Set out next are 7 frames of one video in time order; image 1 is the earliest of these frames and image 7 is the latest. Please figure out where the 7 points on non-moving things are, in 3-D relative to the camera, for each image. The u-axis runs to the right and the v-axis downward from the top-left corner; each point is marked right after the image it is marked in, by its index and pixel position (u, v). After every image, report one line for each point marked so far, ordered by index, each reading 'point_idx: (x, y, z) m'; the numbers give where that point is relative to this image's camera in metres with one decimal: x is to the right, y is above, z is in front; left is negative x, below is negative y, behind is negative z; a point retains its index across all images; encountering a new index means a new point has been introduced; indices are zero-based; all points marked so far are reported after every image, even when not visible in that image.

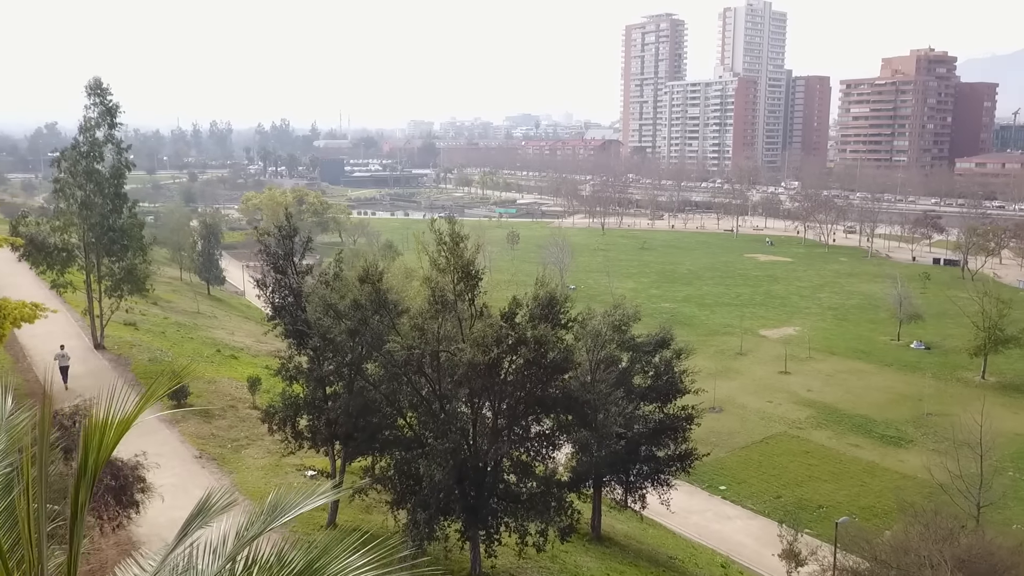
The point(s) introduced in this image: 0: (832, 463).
0: (+7.0, -3.8, +15.9) m
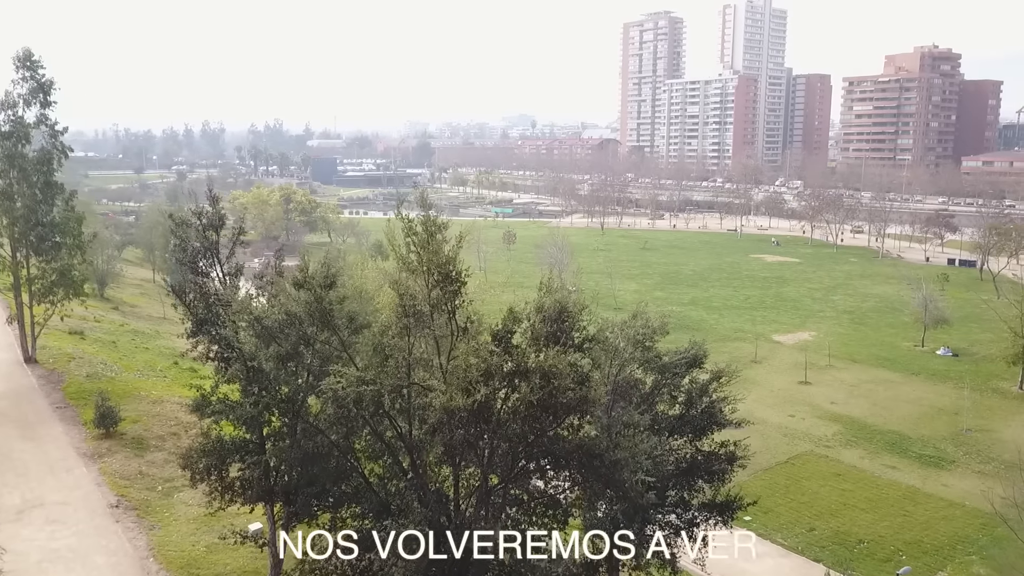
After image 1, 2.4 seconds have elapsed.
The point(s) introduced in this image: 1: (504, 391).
0: (+6.9, -3.8, +14.1) m
1: (-0.1, -0.9, +6.5) m
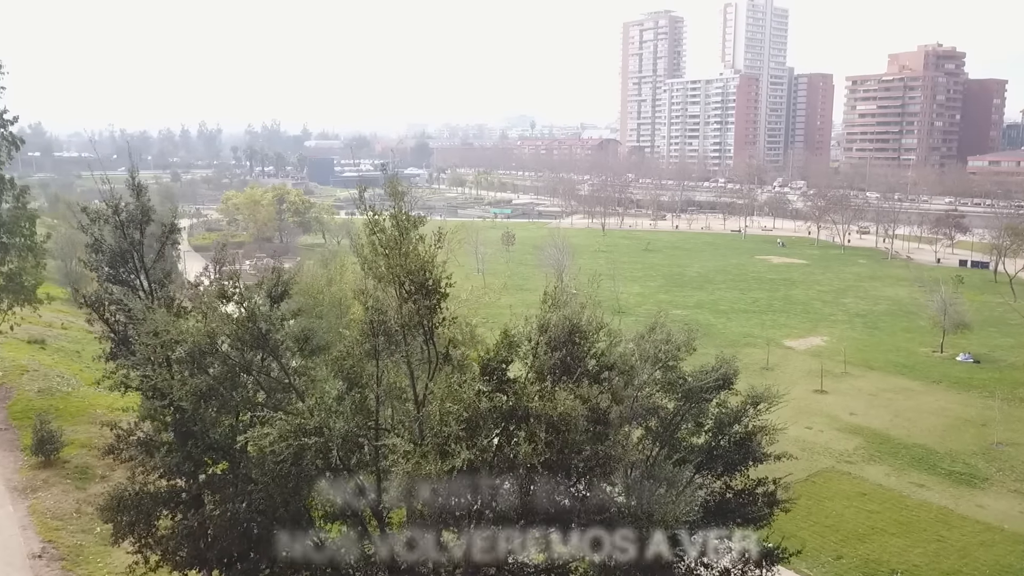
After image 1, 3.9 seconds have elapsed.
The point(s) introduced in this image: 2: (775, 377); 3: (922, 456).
0: (+6.9, -3.9, +13.0) m
1: (-0.1, -1.0, +5.3) m
2: (+7.1, -2.4, +19.8) m
3: (+8.4, -3.4, +15.1) m
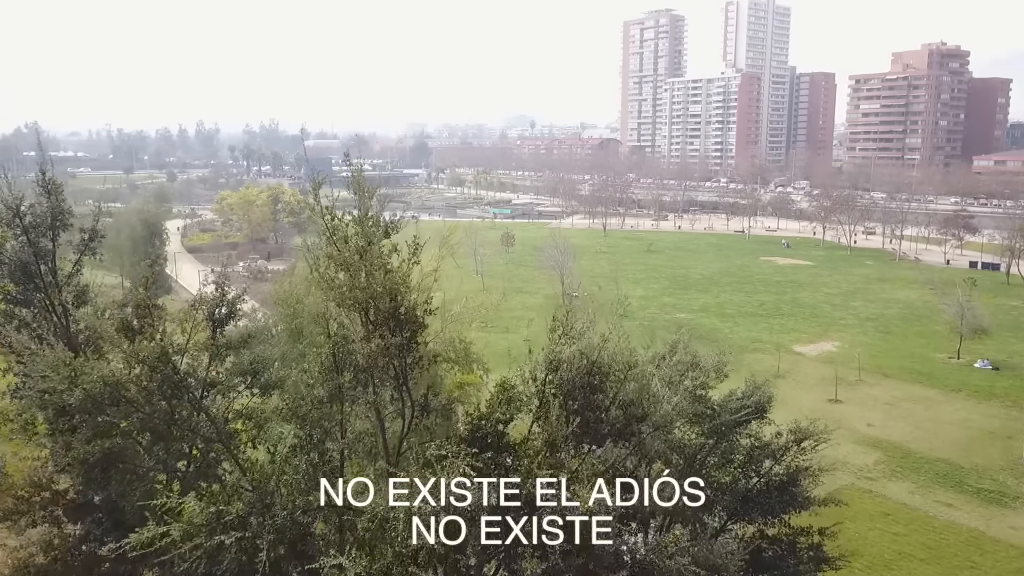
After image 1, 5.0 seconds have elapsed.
0: (+6.9, -4.0, +12.1) m
1: (-0.1, -1.1, +4.5) m
2: (+7.1, -2.5, +19.0) m
3: (+8.4, -3.5, +14.3) m
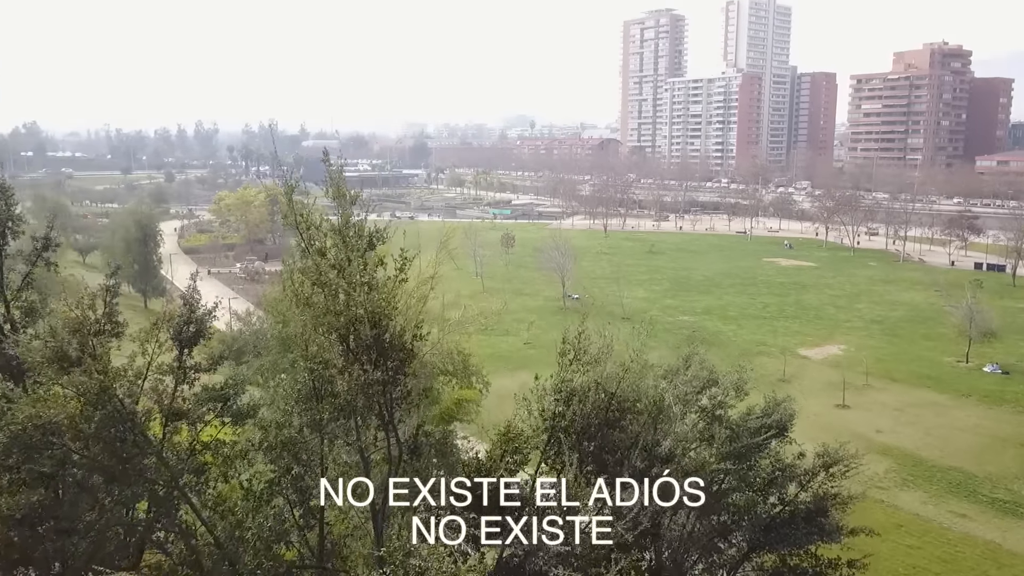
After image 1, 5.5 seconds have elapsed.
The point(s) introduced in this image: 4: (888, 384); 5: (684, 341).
0: (+6.9, -4.1, +11.7) m
1: (-0.1, -1.2, +4.1) m
2: (+7.1, -2.6, +18.6) m
3: (+8.4, -3.6, +13.9) m
4: (+9.8, -2.5, +19.2) m
5: (+4.6, -1.5, +20.0) m
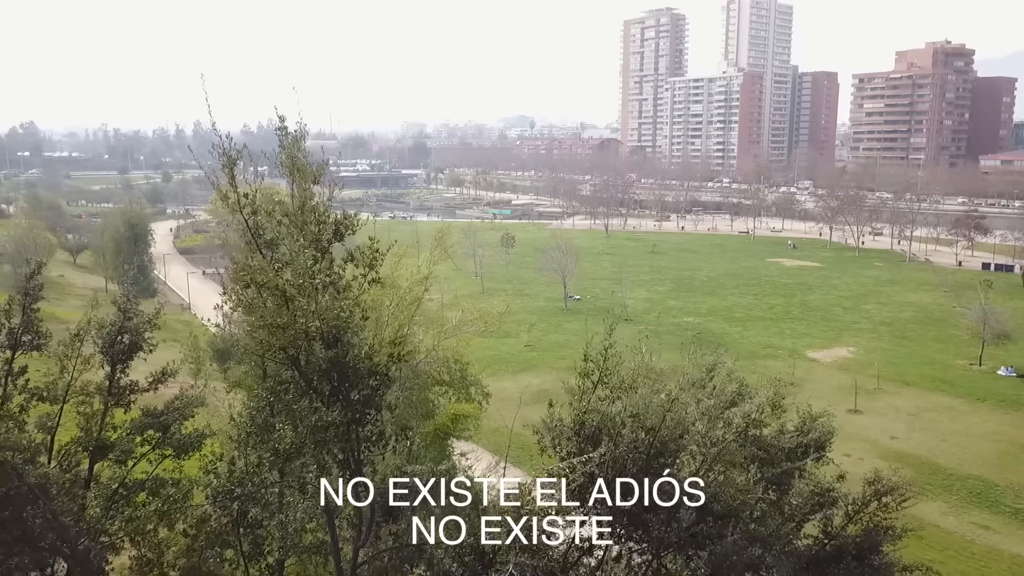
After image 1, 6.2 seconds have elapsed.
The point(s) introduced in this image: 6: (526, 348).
0: (+6.9, -4.1, +11.1) m
1: (-0.1, -1.2, +3.5) m
2: (+7.1, -2.6, +18.0) m
3: (+8.4, -3.6, +13.3) m
4: (+9.8, -2.5, +18.6) m
5: (+4.7, -1.5, +19.4) m
6: (+0.4, -1.6, +19.5) m
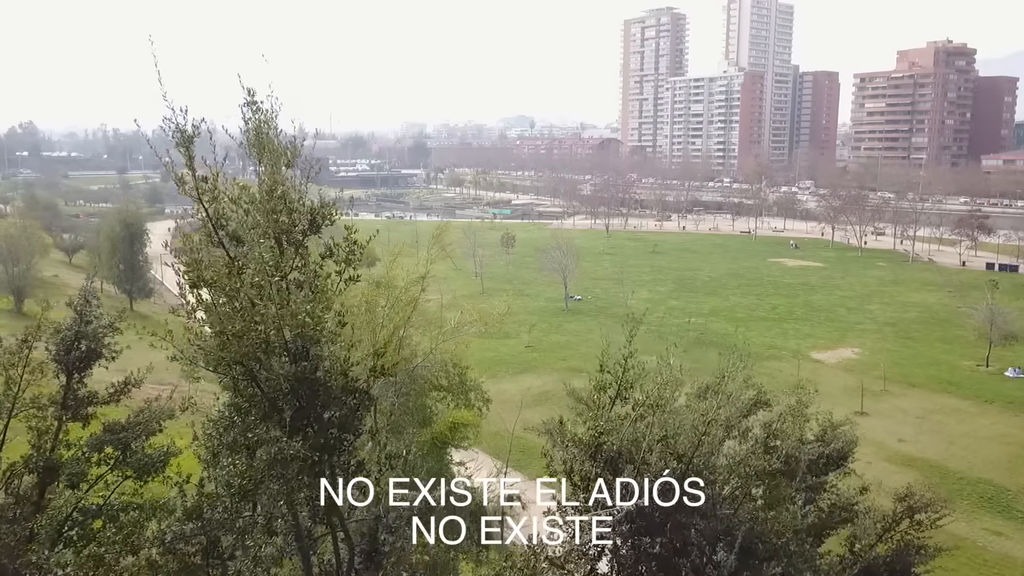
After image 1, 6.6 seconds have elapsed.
0: (+6.9, -4.1, +10.9) m
1: (0.0, -1.2, +3.2) m
2: (+7.1, -2.6, +17.7) m
3: (+8.4, -3.6, +13.0) m
4: (+9.8, -2.5, +18.3) m
5: (+4.7, -1.5, +19.1) m
6: (+0.4, -1.6, +19.2) m
